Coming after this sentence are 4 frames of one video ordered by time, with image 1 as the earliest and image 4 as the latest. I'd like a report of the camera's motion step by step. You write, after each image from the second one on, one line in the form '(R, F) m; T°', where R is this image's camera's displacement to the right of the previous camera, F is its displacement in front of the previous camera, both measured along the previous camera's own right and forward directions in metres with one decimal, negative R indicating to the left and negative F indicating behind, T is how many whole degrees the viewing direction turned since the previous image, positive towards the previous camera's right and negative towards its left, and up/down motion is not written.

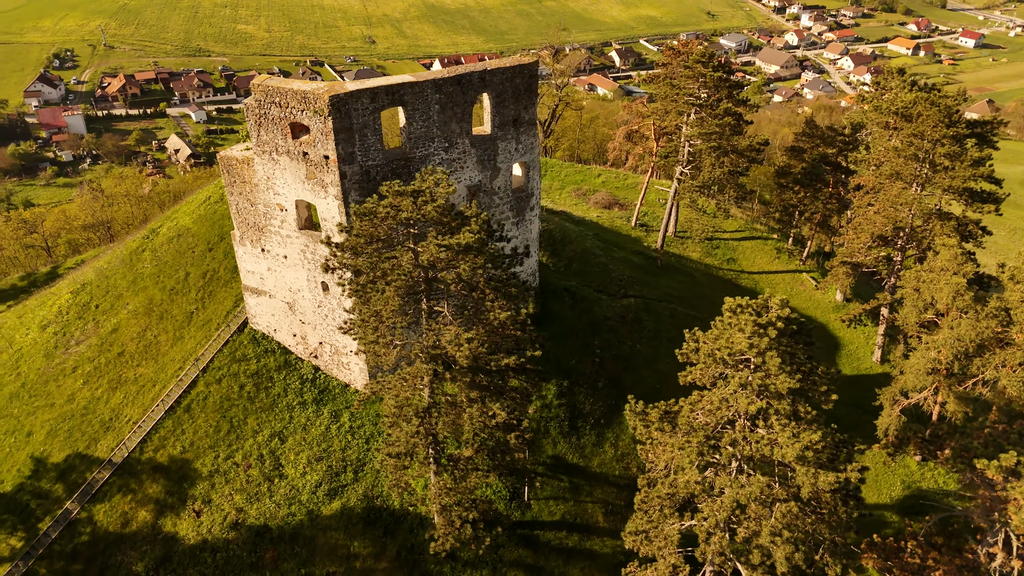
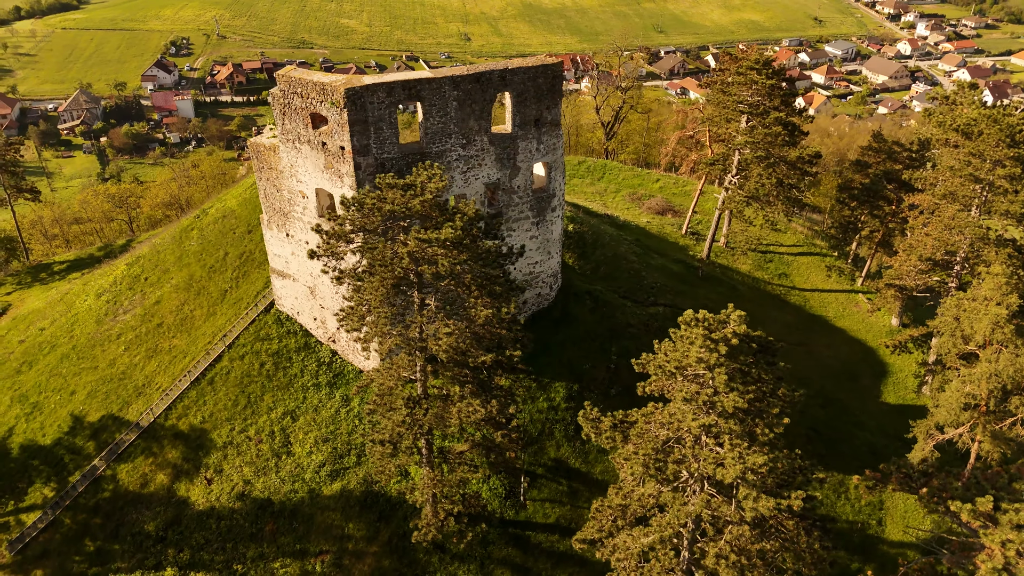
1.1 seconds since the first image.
(+1.5, +0.1) m; -7°
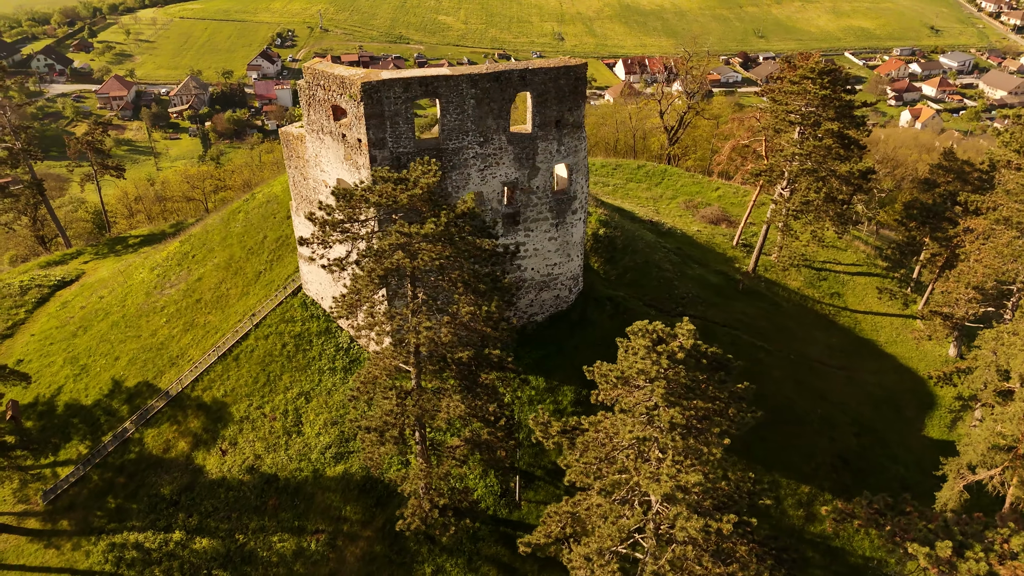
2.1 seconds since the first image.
(+1.5, +0.1) m; -6°
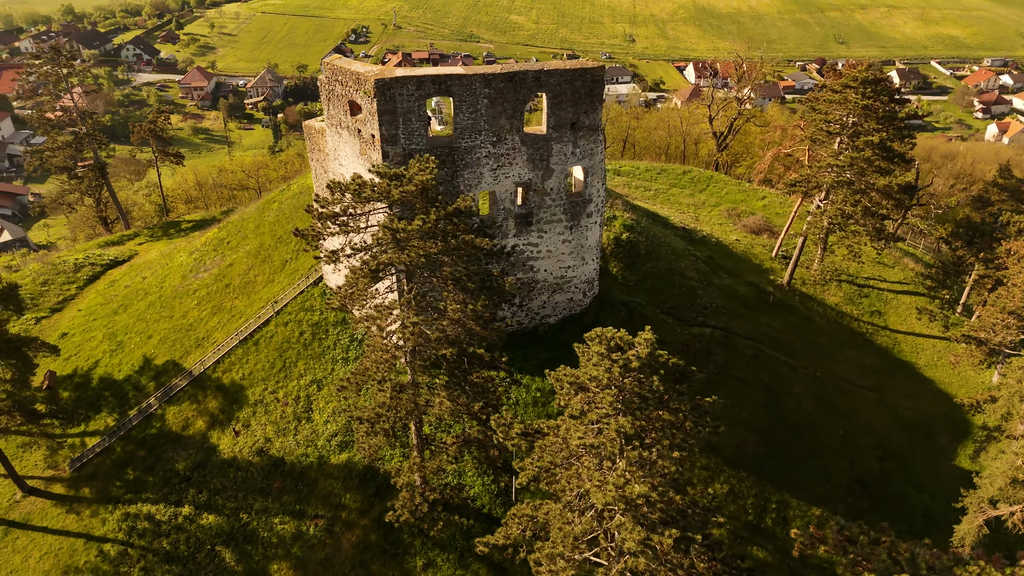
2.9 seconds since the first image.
(+1.2, 0.0) m; -5°
